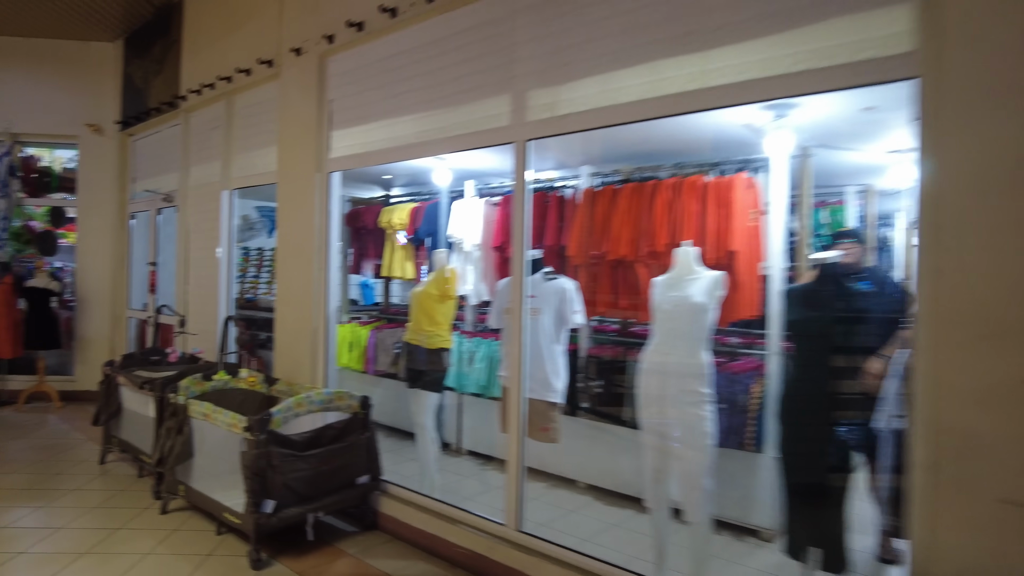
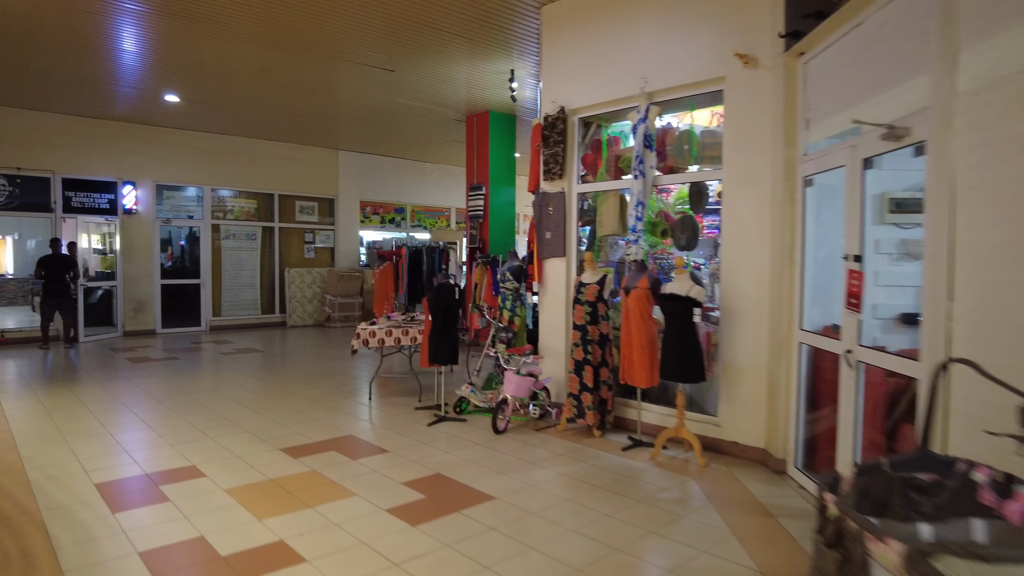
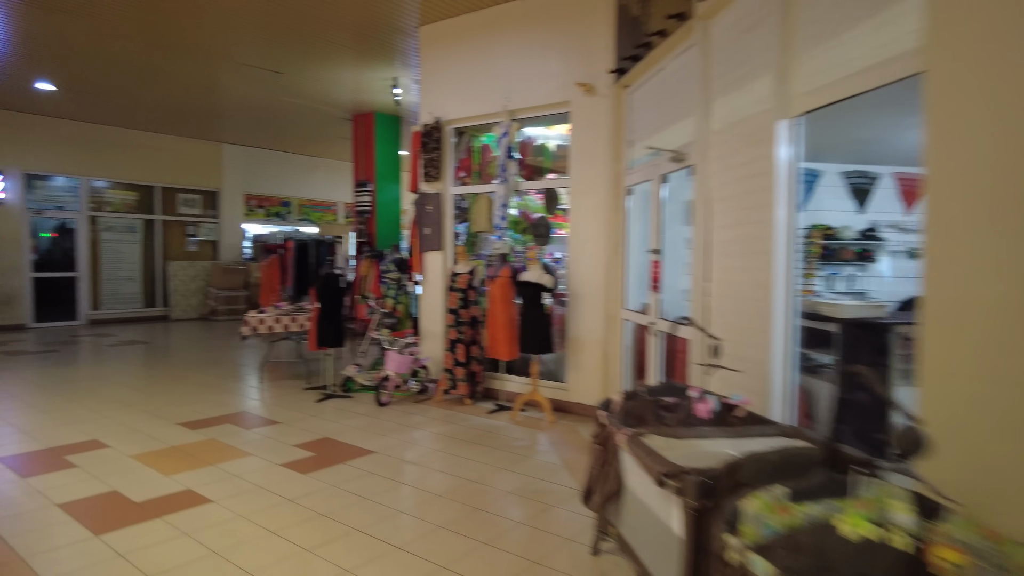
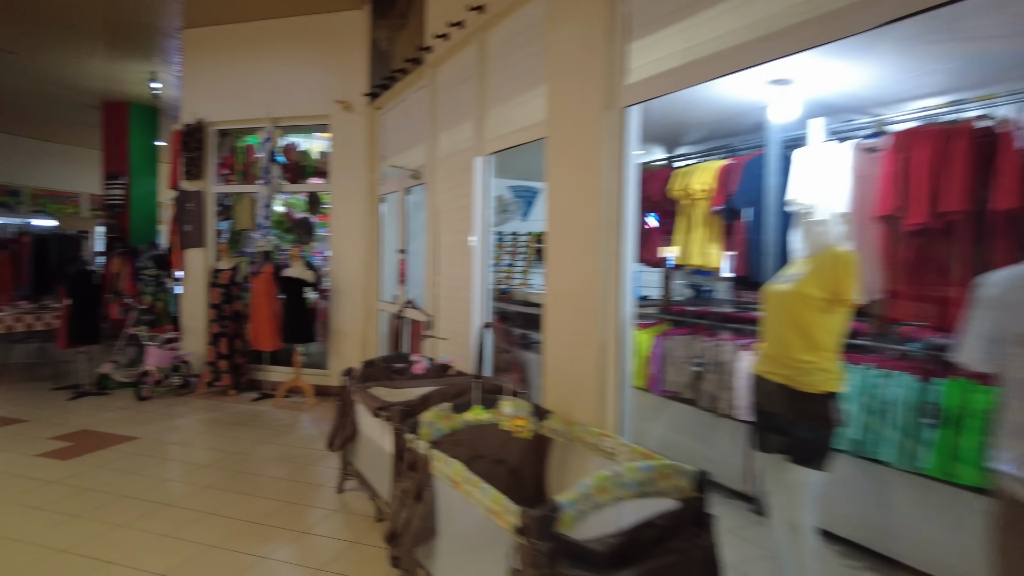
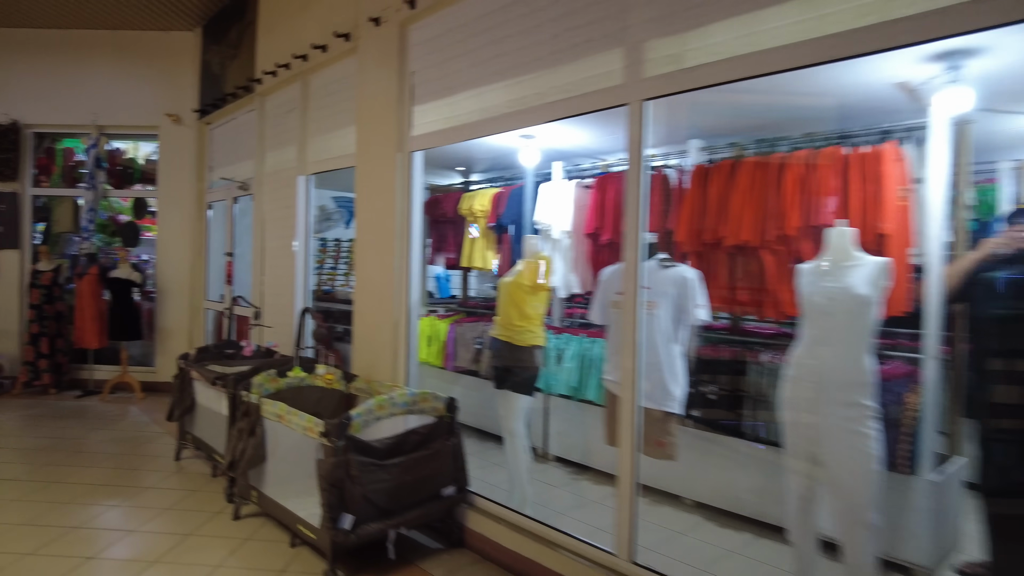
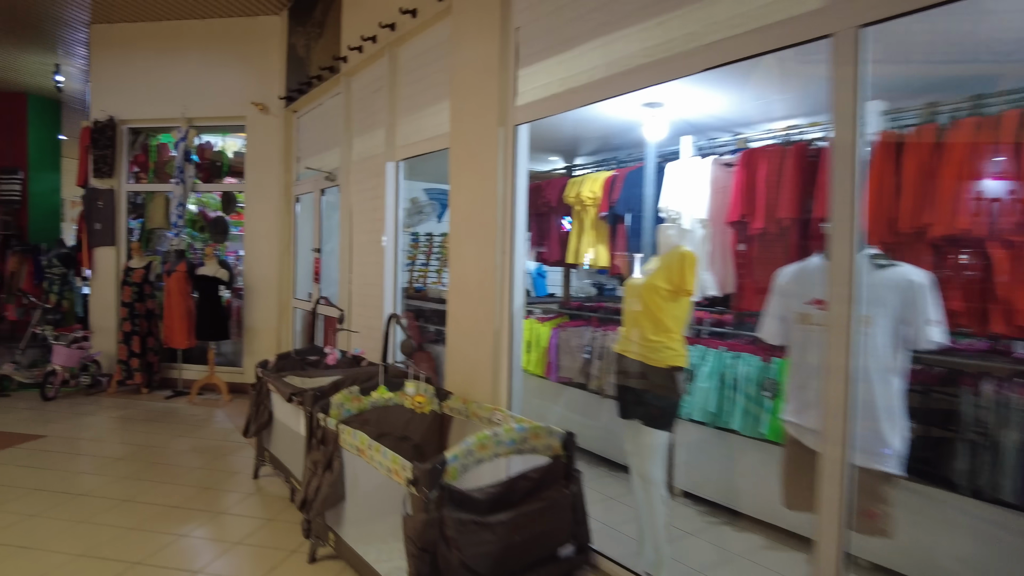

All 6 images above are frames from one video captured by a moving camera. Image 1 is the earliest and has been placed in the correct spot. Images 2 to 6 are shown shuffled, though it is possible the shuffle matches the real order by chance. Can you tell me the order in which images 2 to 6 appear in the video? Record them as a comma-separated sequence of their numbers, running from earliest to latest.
5, 6, 4, 3, 2
